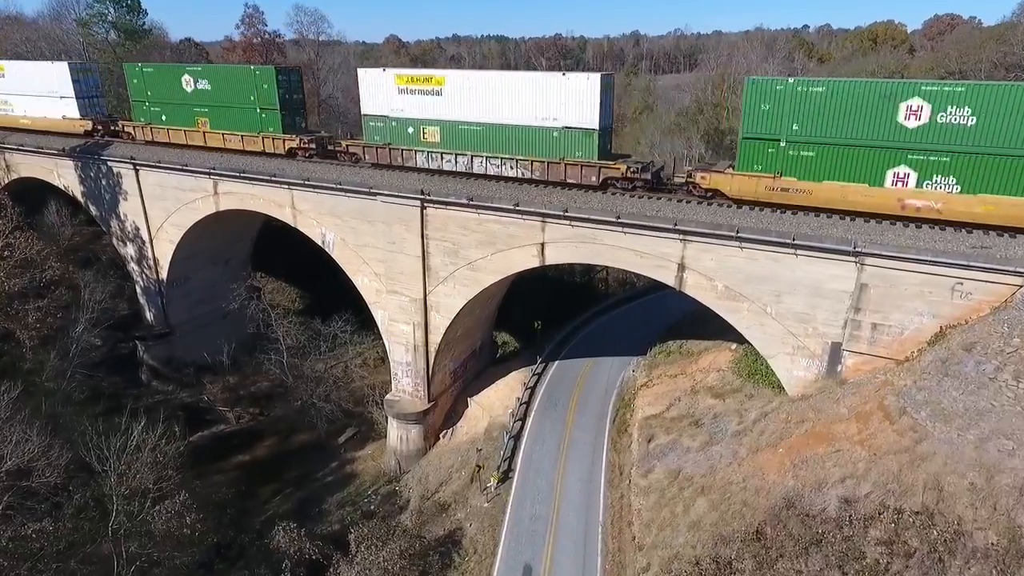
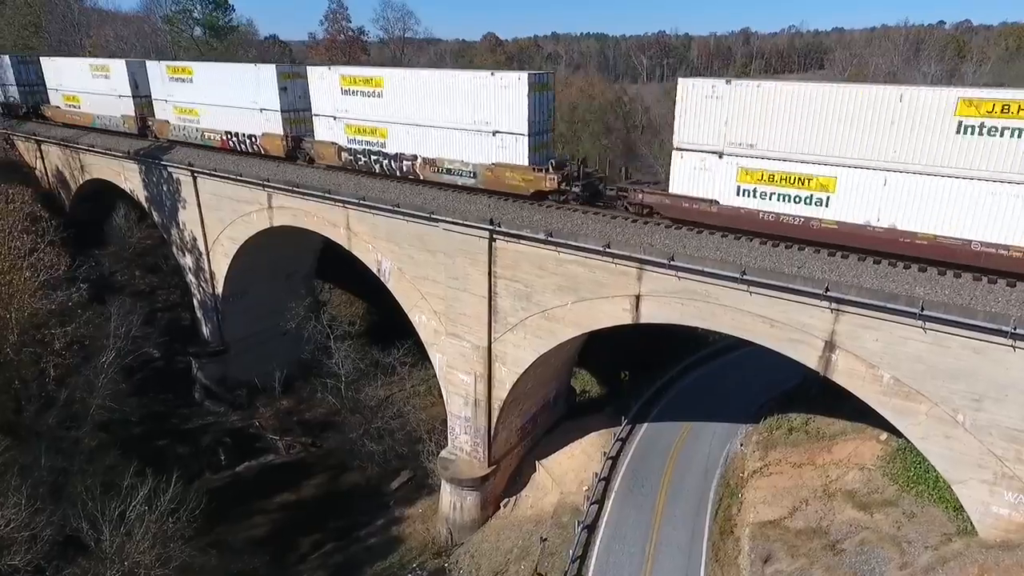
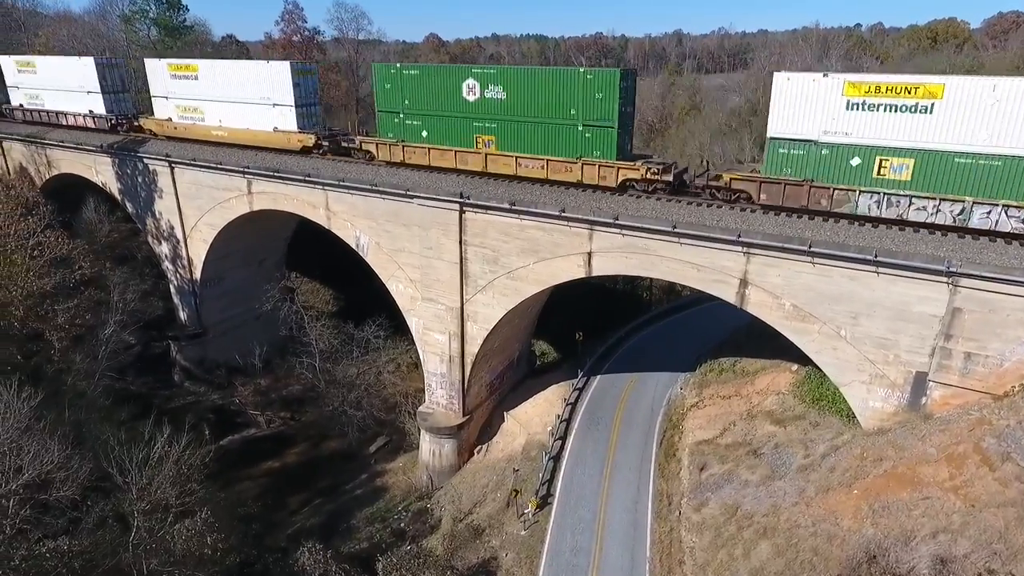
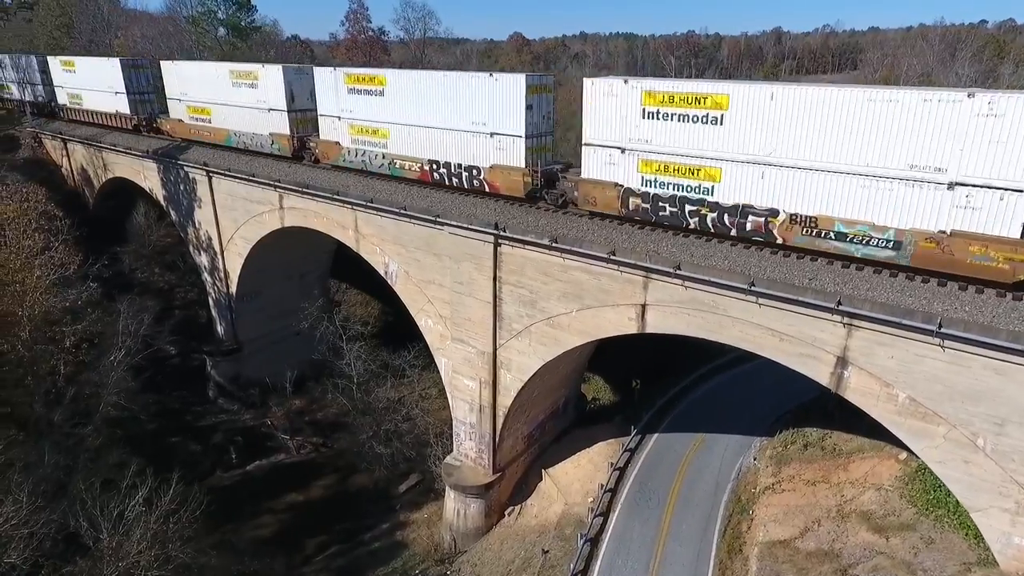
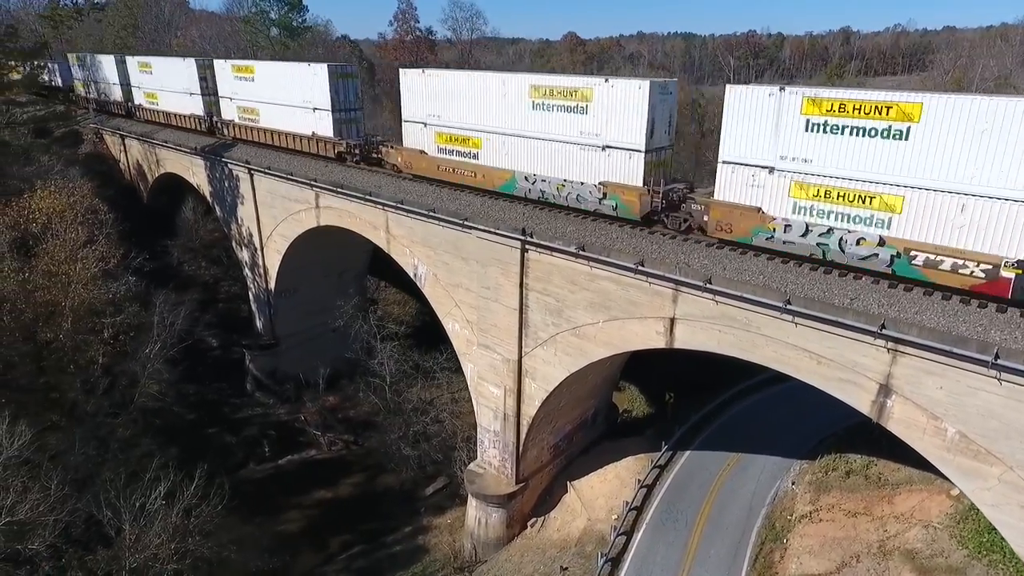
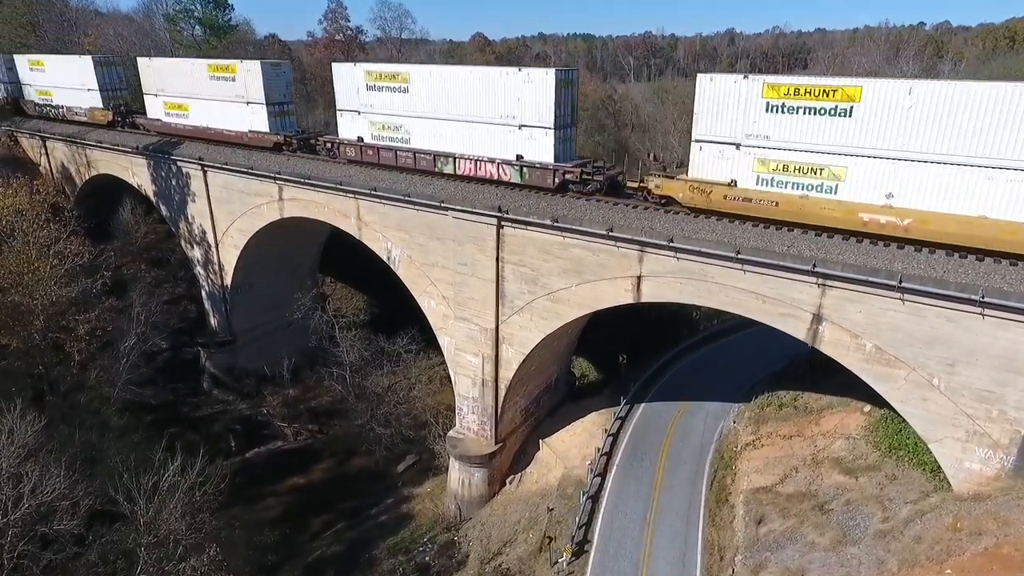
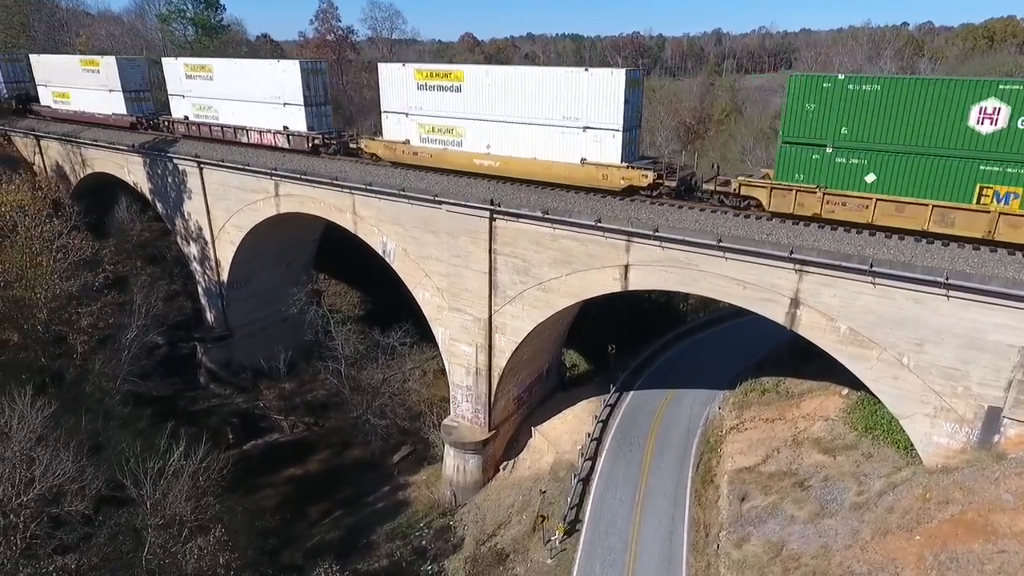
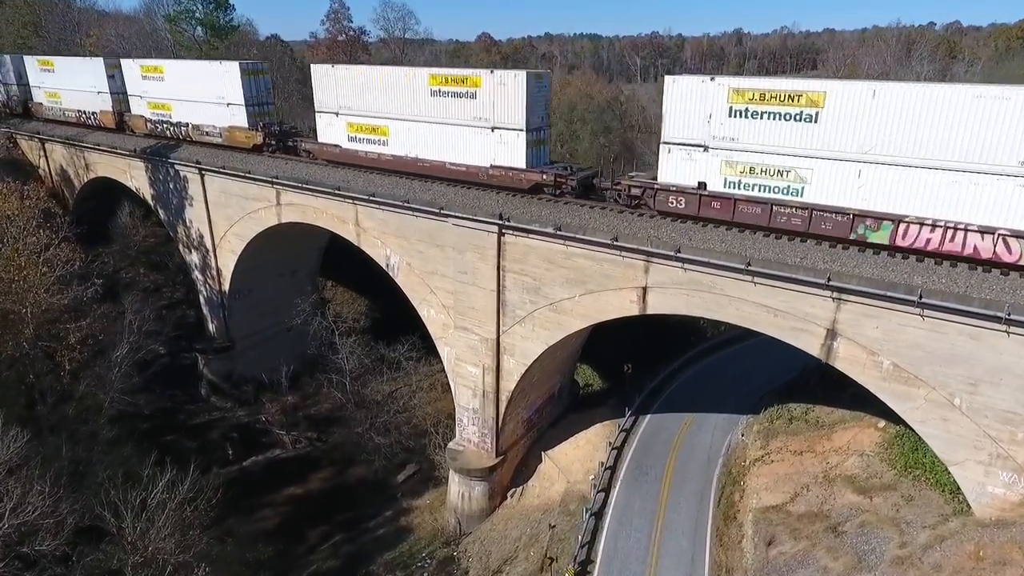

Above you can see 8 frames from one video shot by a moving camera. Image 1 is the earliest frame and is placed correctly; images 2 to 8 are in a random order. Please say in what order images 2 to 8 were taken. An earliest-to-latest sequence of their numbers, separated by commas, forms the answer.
3, 7, 6, 8, 2, 4, 5
